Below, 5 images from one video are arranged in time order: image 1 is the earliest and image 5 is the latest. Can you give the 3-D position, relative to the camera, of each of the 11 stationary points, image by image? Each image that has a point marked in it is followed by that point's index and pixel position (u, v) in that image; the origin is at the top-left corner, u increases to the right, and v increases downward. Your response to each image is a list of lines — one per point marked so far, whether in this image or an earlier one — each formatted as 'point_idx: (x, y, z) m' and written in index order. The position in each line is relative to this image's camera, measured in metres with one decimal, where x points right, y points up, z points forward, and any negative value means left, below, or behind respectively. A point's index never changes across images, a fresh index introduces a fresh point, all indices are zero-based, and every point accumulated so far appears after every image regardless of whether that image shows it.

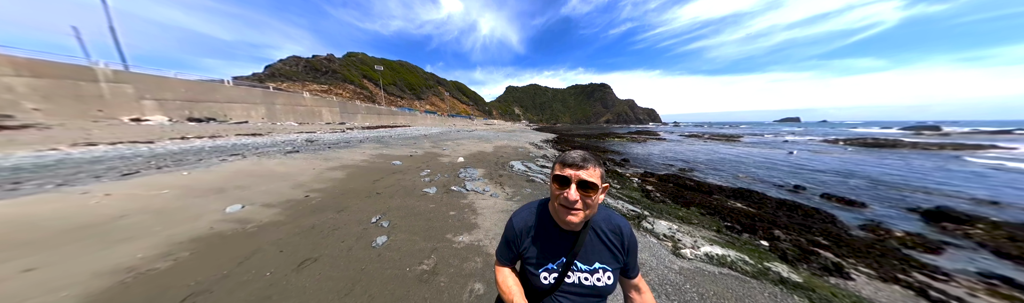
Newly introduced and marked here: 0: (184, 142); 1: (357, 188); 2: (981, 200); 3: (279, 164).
0: (-22.2, +0.7, +10.6) m
1: (-5.4, -1.3, +5.6) m
2: (+23.6, -2.4, +8.0) m
3: (-10.7, -0.6, +7.1) m
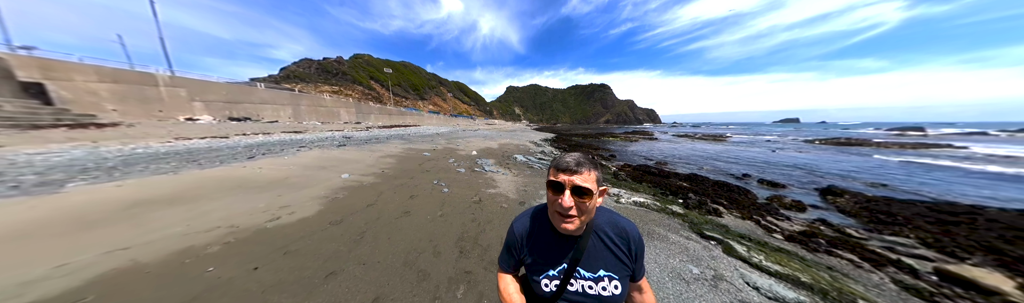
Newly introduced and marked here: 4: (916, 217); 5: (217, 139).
0: (-21.9, +1.2, +13.0) m
1: (-5.1, -0.8, +8.0) m
2: (+23.9, -2.1, +10.4) m
3: (-10.4, -0.1, +9.5) m
4: (+15.5, -2.5, +5.9) m
5: (-22.3, +1.0, +12.0) m
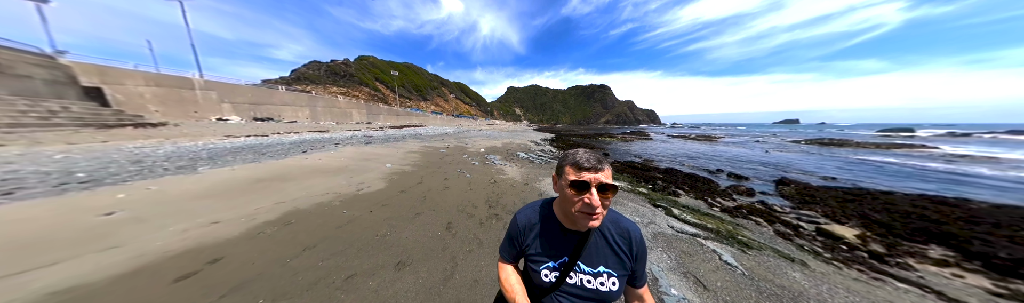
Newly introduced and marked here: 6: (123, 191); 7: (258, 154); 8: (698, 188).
0: (-21.6, +1.5, +14.8) m
1: (-4.8, -0.6, +9.8) m
2: (+24.2, -1.9, +12.2) m
3: (-10.1, +0.1, +11.3) m
4: (+15.9, -2.3, +7.7) m
5: (-22.0, +1.3, +13.8) m
6: (-11.3, -1.2, +4.7) m
7: (-14.2, -0.2, +8.8) m
8: (+10.7, -2.1, +9.1) m
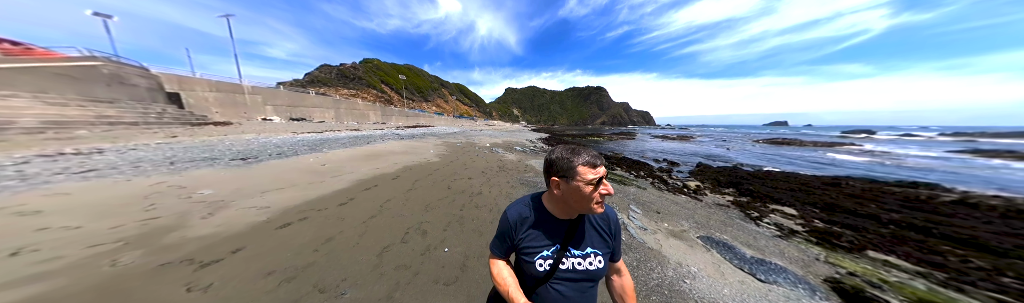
0: (-21.8, +2.2, +19.0) m
1: (-4.9, +0.2, +14.2) m
2: (+24.0, -1.3, +17.0) m
3: (-10.2, +0.9, +15.6) m
4: (+15.8, -1.6, +12.4) m
5: (-22.1, +2.1, +17.9) m
6: (-11.3, -0.4, +8.9) m
7: (-14.3, +0.6, +13.1) m
8: (+10.6, -1.4, +13.7) m
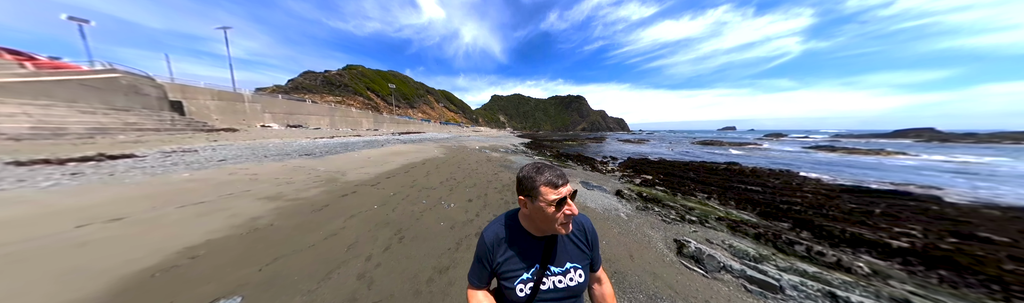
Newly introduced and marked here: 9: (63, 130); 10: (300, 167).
0: (-24.0, +1.9, +21.9) m
1: (-6.7, +0.2, +18.5) m
2: (+21.8, -0.9, +23.8) m
3: (-12.2, +0.8, +19.5) m
4: (+14.0, -1.2, +18.5) m
5: (-24.3, +1.7, +20.8) m
6: (-12.7, -0.2, +12.7) m
7: (-16.0, +0.6, +16.6) m
8: (+8.7, -1.1, +19.3) m
9: (-34.7, +1.7, +12.4) m
10: (-11.9, -0.9, +8.9) m
